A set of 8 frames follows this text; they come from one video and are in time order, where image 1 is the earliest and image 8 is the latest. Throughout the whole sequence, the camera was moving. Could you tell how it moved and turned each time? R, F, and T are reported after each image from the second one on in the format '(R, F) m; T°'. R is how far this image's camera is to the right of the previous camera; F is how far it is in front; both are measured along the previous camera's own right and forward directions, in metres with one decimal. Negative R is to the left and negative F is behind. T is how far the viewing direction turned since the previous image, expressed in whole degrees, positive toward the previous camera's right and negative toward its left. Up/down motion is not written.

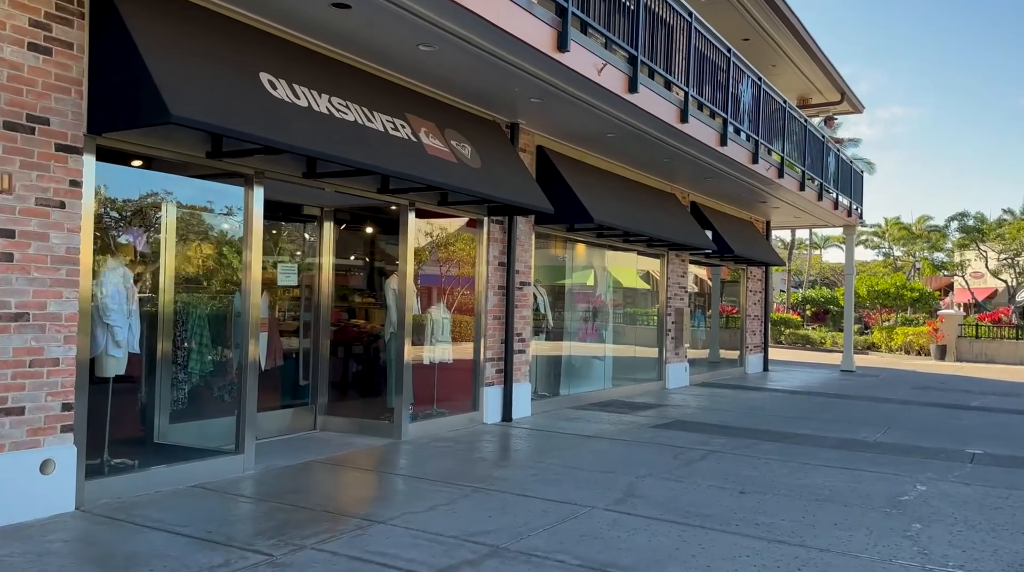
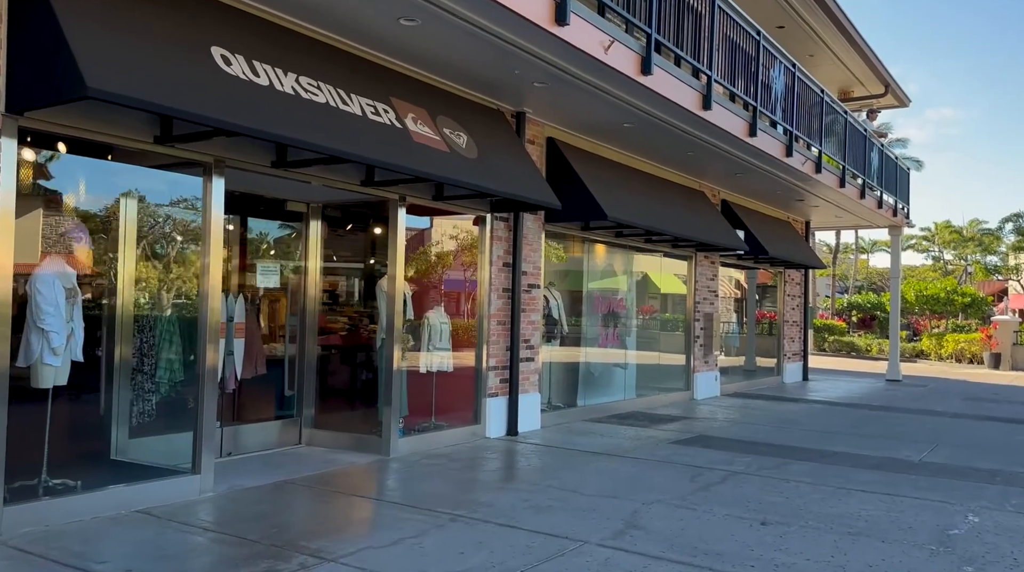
(+0.4, +0.9) m; -3°
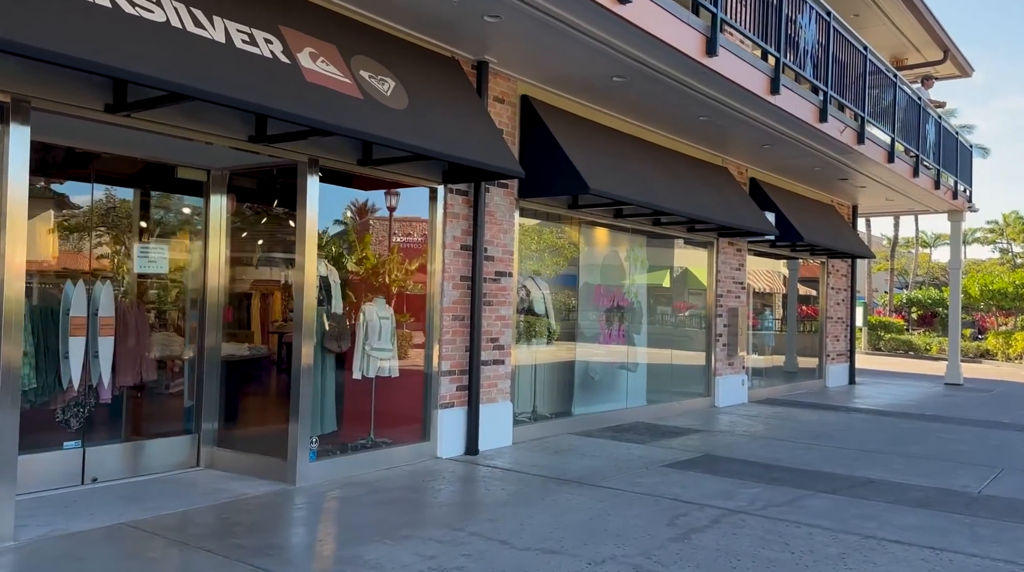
(+0.9, +1.9) m; -3°
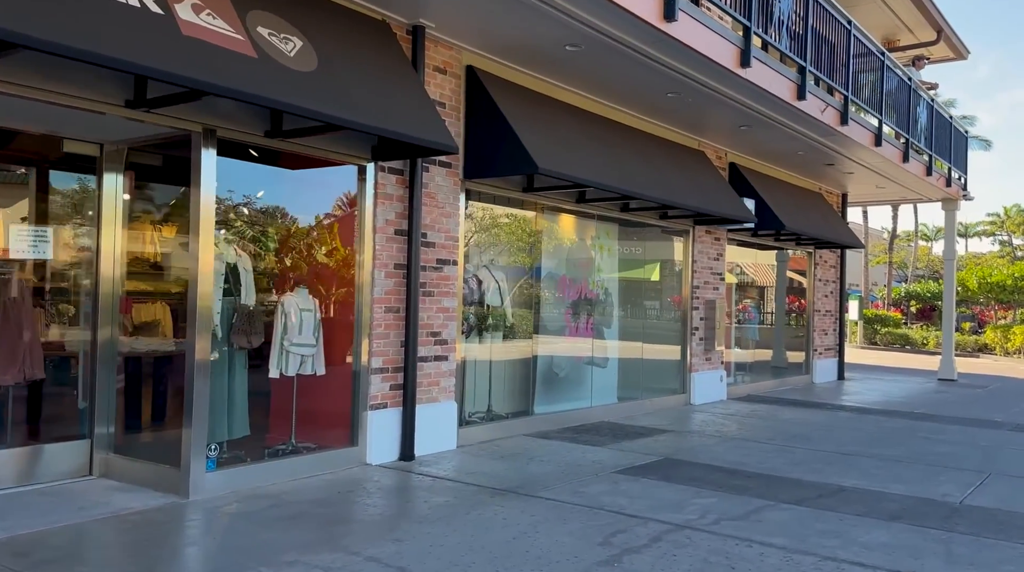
(+0.6, +0.8) m; 0°
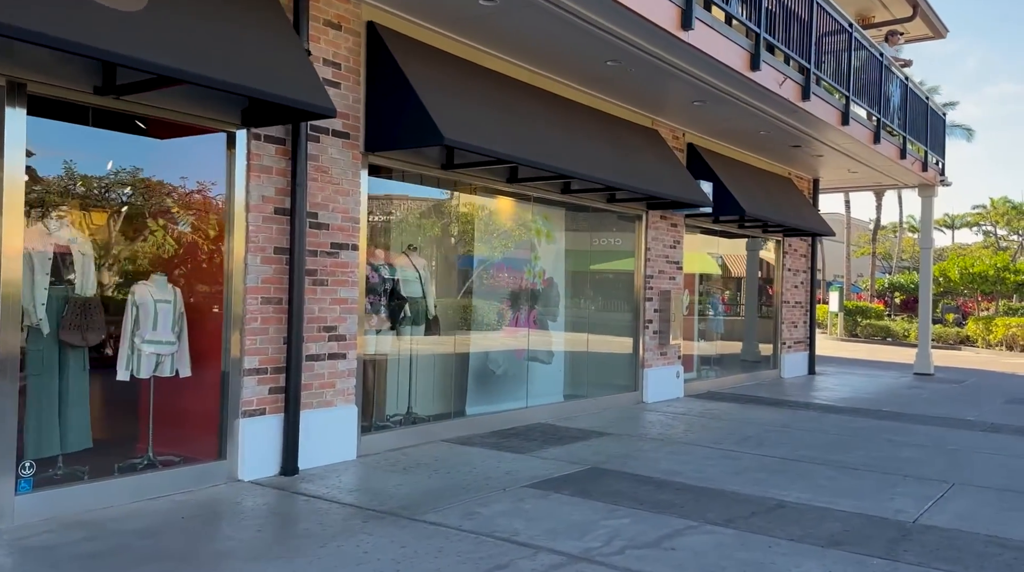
(+0.7, +1.0) m; +1°
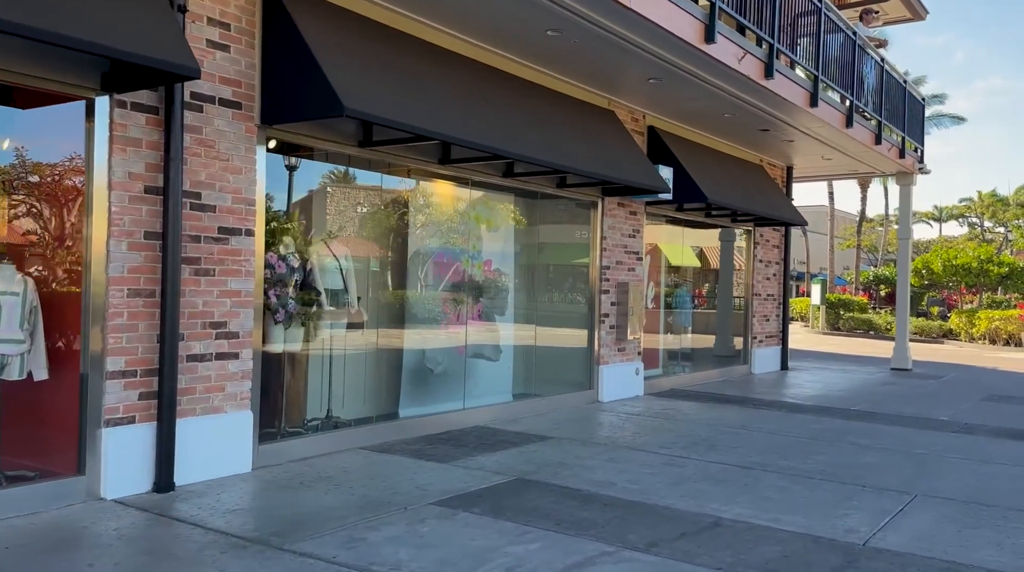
(+0.6, +0.8) m; +1°
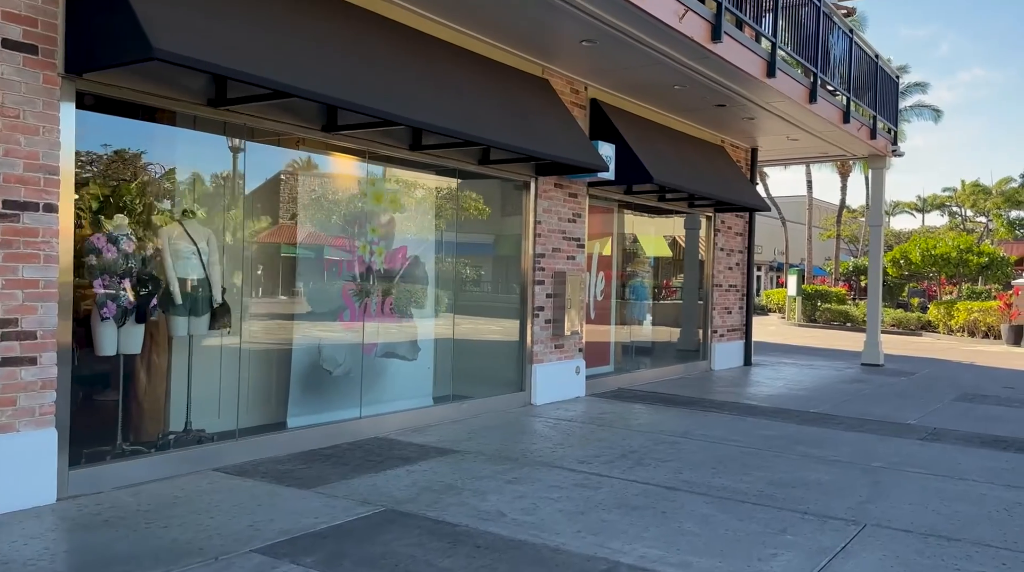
(+0.7, +1.2) m; +1°
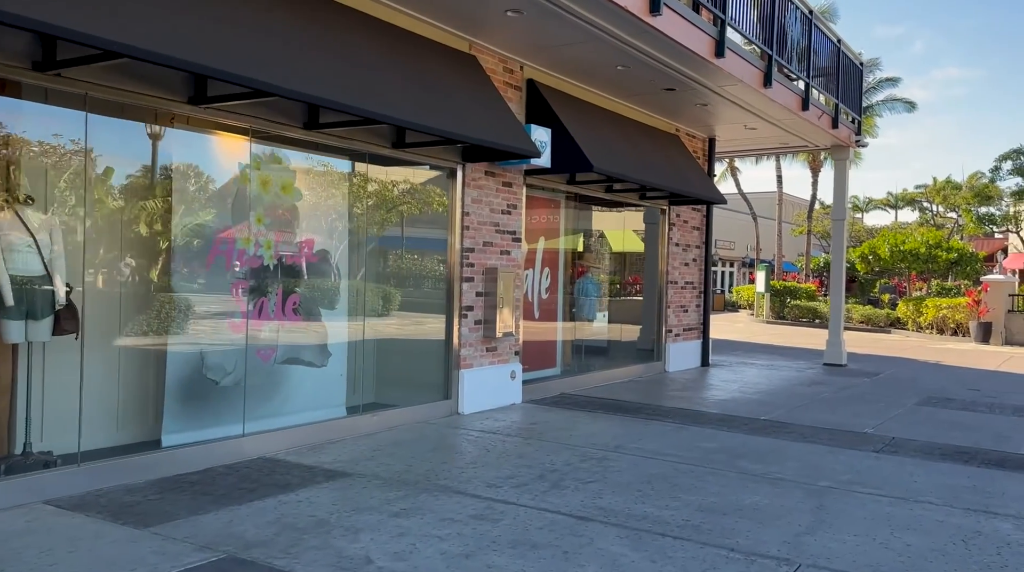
(+0.6, +0.9) m; +1°
